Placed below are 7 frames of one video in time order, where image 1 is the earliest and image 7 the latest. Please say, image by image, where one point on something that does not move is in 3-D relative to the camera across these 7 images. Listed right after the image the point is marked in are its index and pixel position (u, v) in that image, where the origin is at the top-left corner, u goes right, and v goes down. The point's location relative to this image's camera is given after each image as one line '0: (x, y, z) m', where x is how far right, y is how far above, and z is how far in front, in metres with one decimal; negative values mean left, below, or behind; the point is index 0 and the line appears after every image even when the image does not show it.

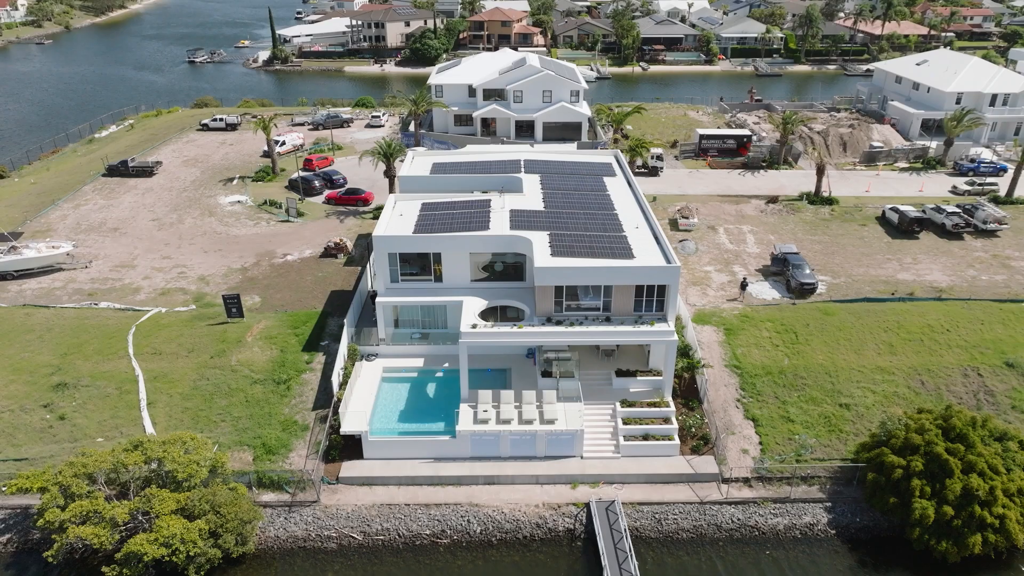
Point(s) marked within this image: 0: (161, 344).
0: (-9.2, -1.5, +18.7) m
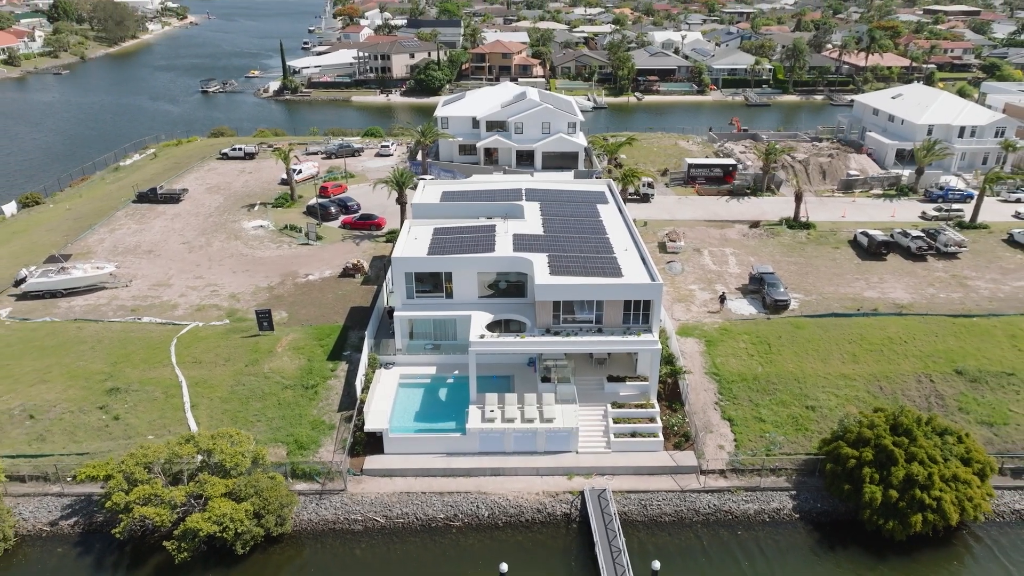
0: (-9.1, -1.9, +20.9) m
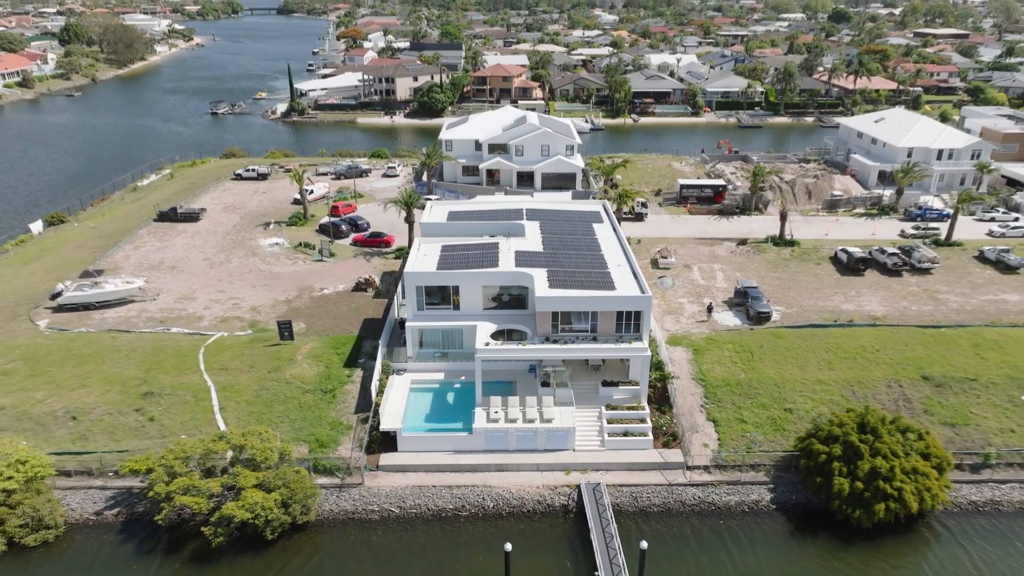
0: (-9.1, -2.3, +22.6) m
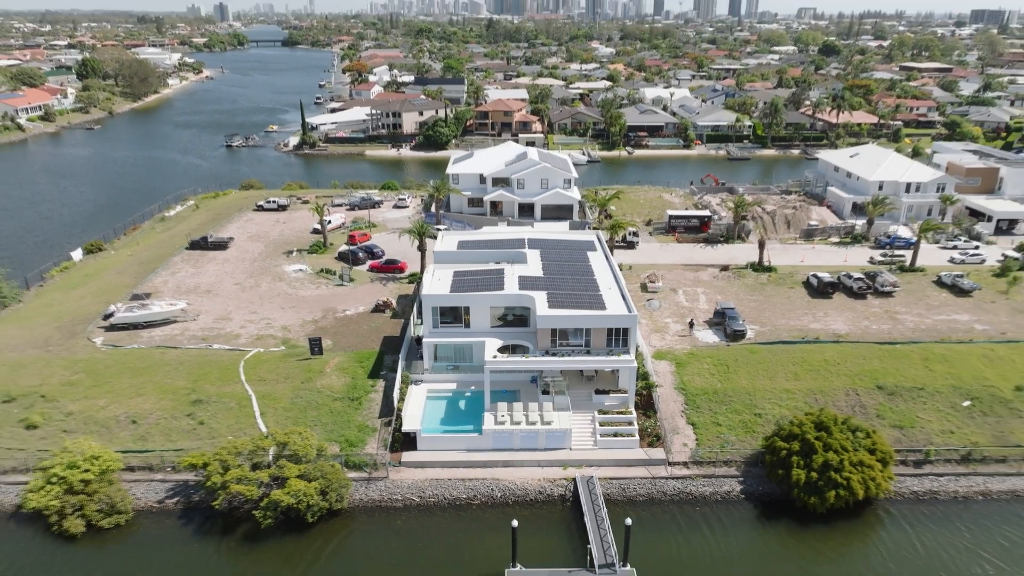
0: (-8.9, -3.1, +25.6) m
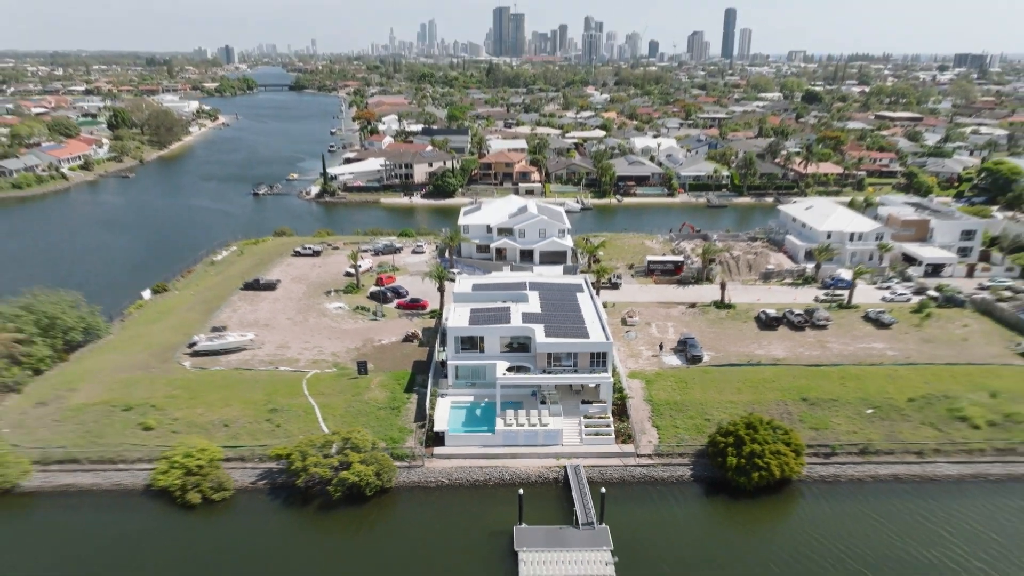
0: (-8.7, -4.6, +32.7) m
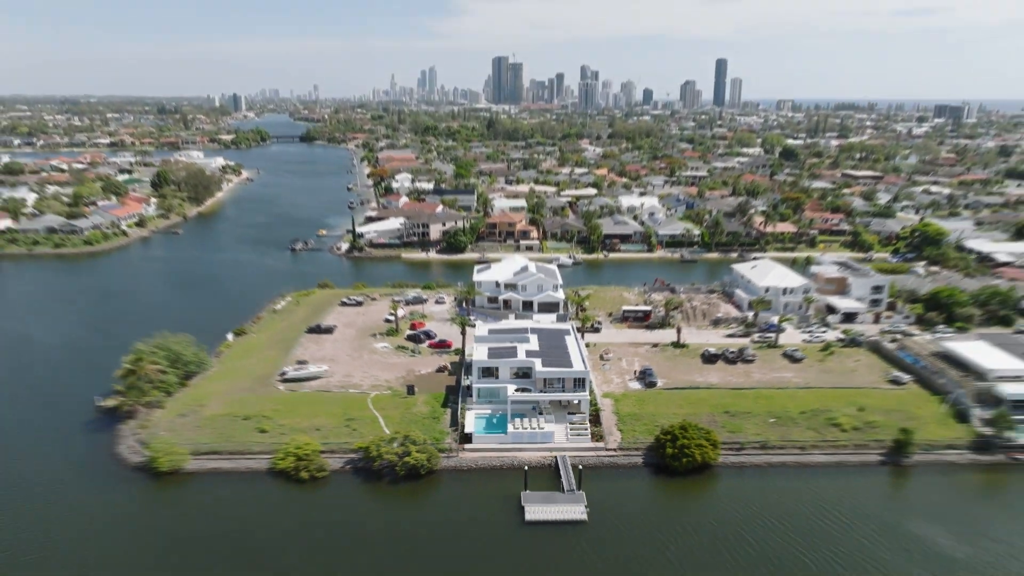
0: (-8.3, -7.5, +45.5) m
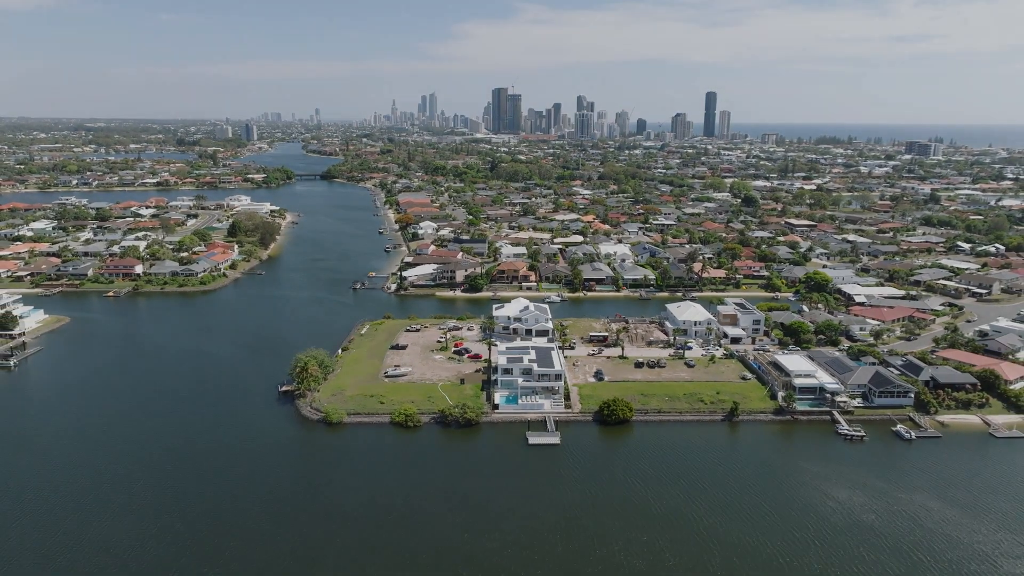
0: (-7.4, -11.4, +79.4) m
